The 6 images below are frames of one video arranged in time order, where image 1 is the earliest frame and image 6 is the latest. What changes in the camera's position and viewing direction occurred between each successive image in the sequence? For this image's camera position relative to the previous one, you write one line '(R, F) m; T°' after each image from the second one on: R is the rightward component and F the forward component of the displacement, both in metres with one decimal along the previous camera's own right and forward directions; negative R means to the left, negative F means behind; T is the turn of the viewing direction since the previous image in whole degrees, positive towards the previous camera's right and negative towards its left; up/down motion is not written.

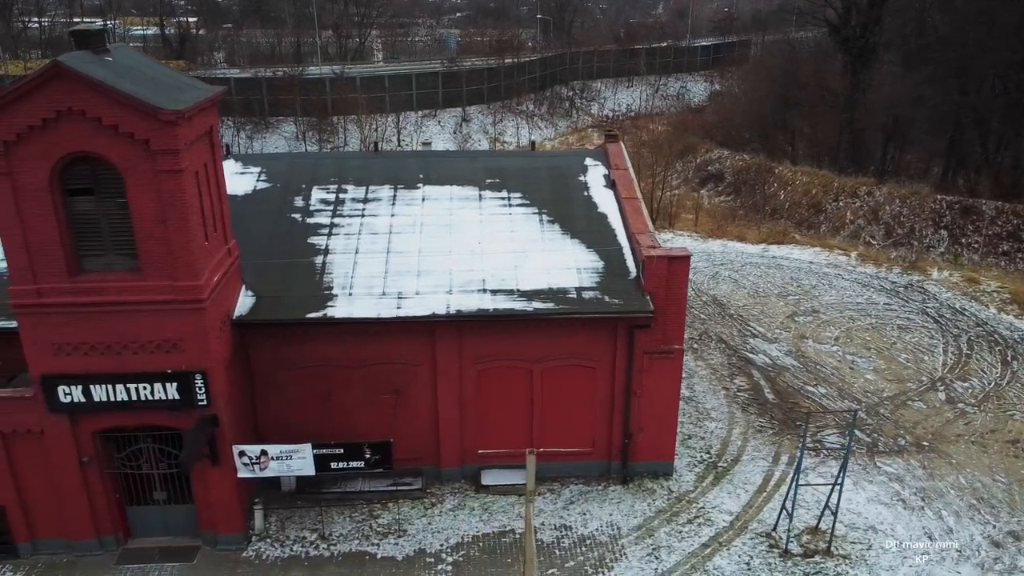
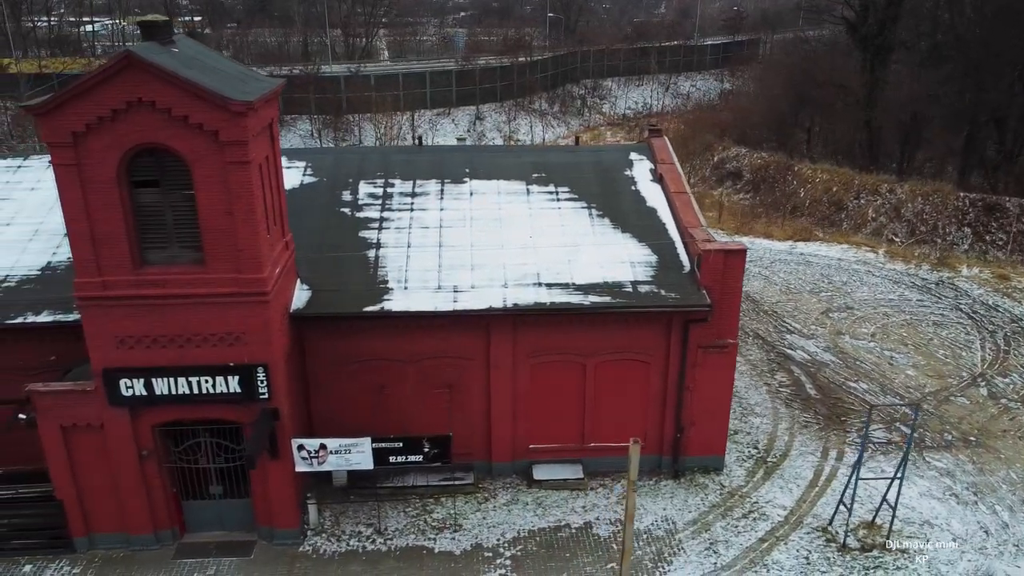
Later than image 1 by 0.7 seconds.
(-1.1, +0.1) m; 0°
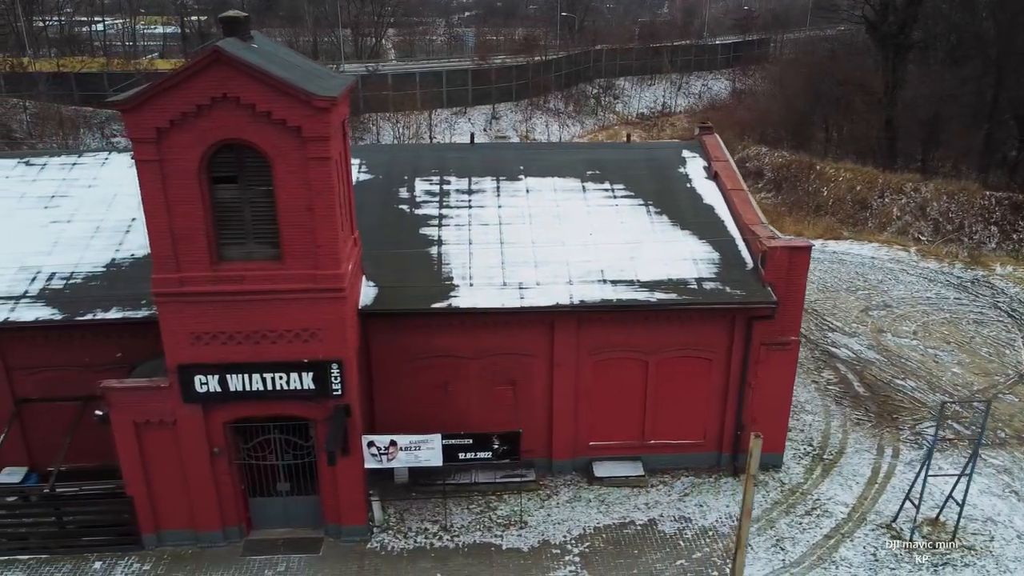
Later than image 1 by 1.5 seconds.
(-1.2, 0.0) m; 0°
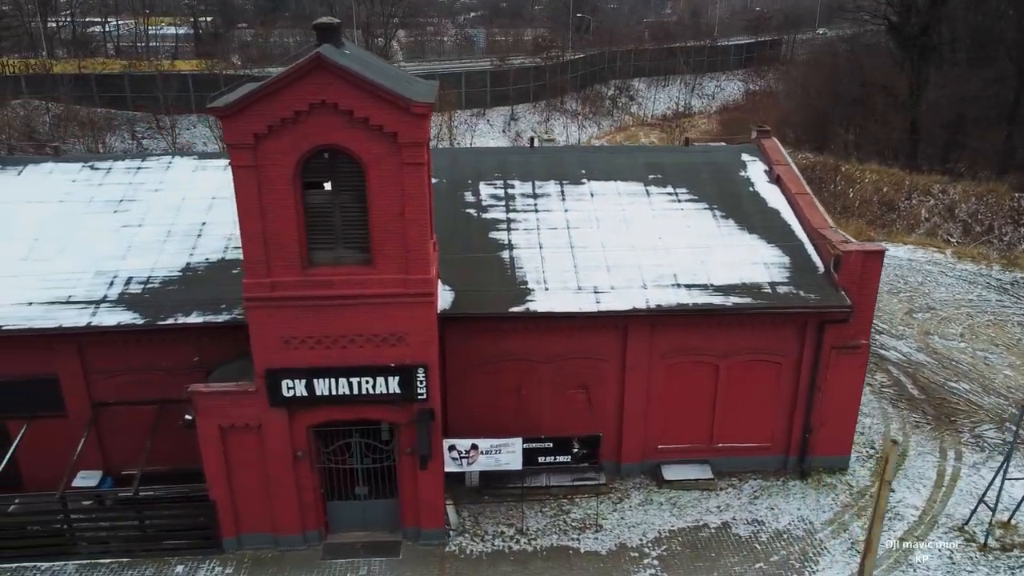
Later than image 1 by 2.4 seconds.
(-1.4, -0.1) m; 0°
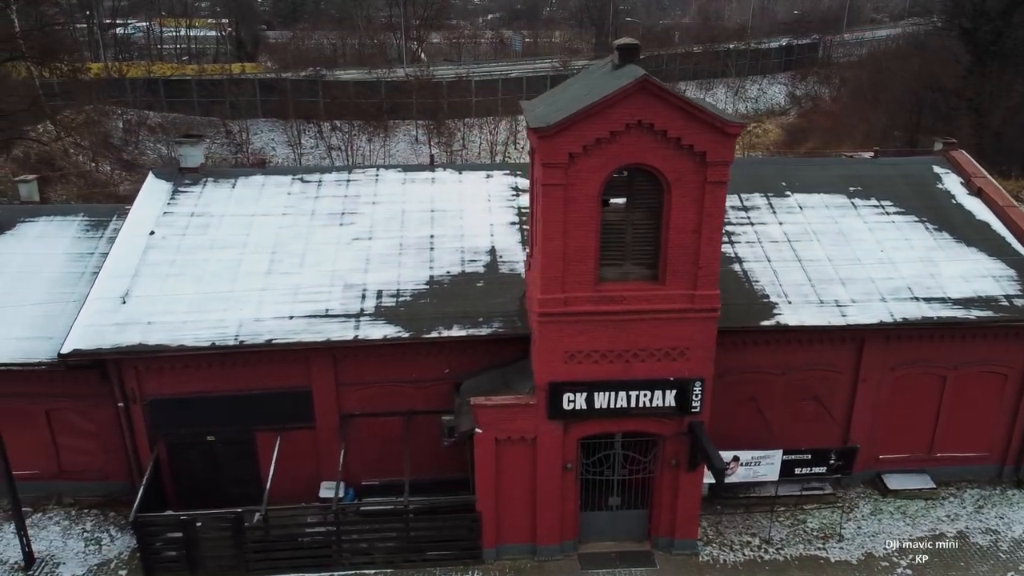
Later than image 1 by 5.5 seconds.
(-4.7, -0.2) m; 0°
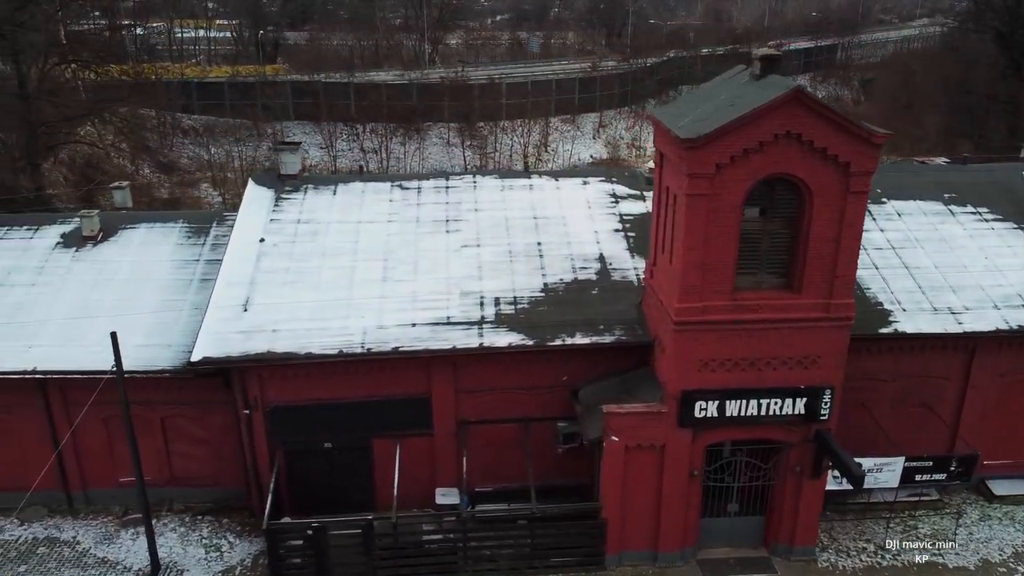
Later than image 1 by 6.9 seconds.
(-2.2, -0.1) m; 0°
